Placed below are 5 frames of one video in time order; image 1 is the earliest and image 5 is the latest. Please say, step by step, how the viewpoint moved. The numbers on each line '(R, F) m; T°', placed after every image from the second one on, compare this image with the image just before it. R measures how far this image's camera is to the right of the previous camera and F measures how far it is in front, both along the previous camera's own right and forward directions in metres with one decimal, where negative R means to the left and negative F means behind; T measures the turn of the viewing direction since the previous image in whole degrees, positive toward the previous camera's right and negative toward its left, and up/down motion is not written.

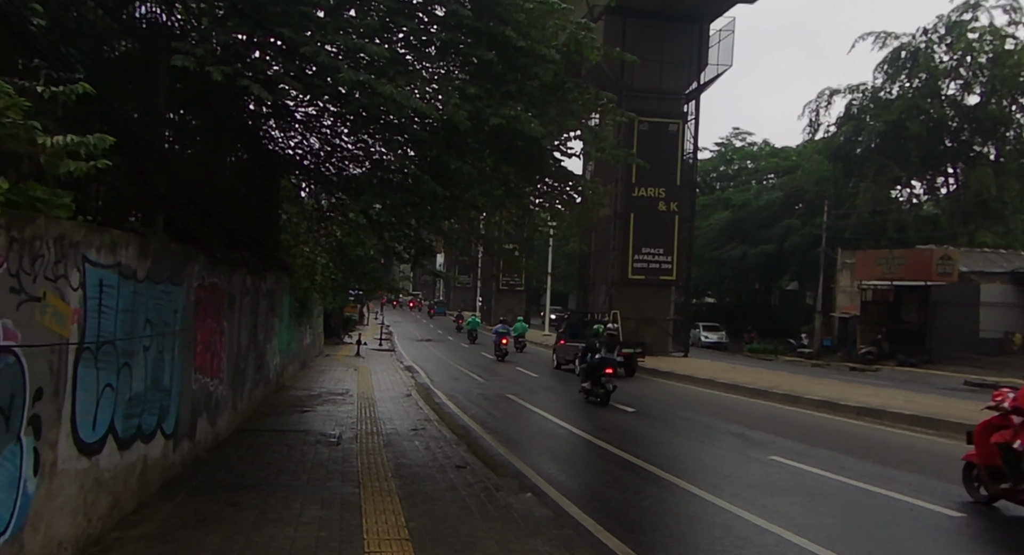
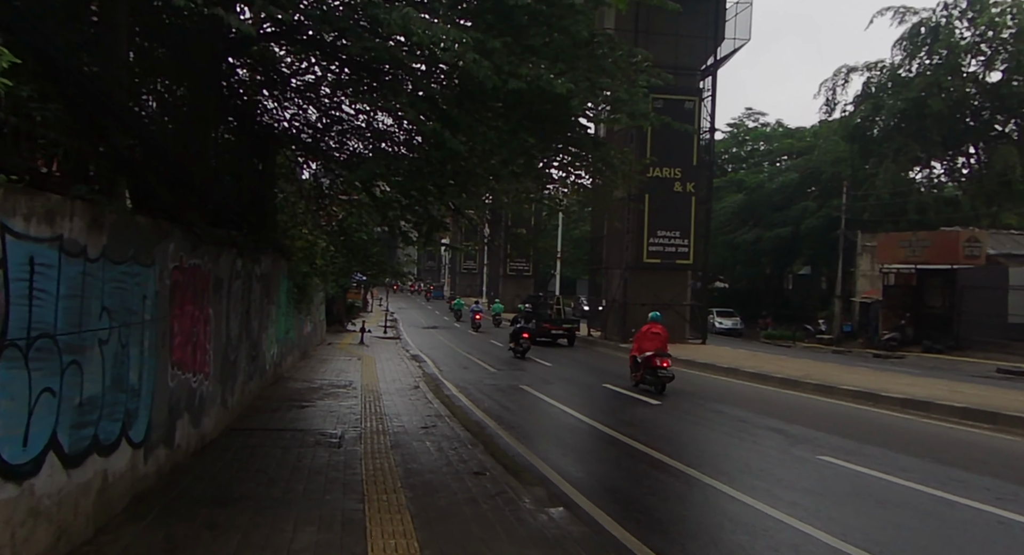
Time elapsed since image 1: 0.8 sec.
(-0.2, +0.9) m; 0°
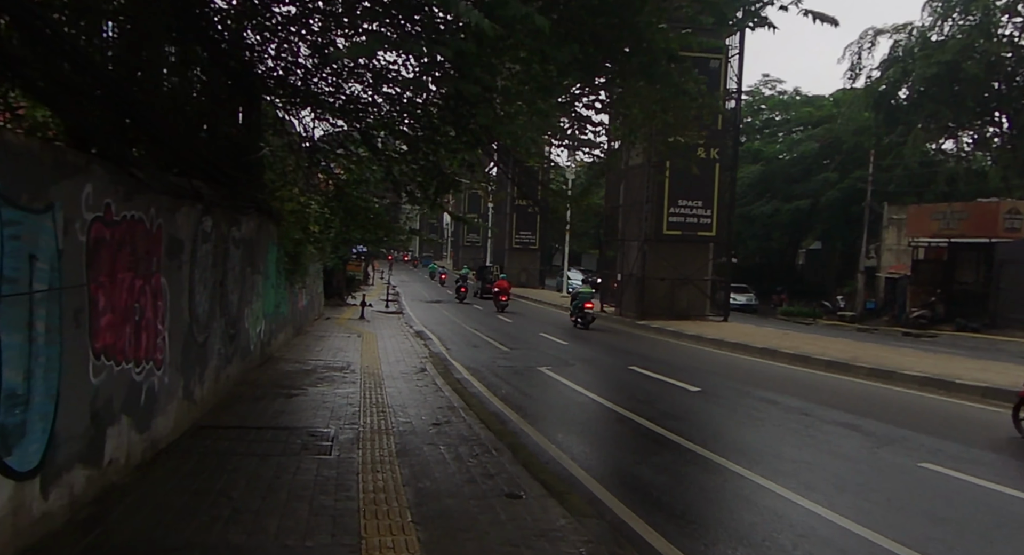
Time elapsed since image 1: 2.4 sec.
(-0.3, +1.6) m; 0°
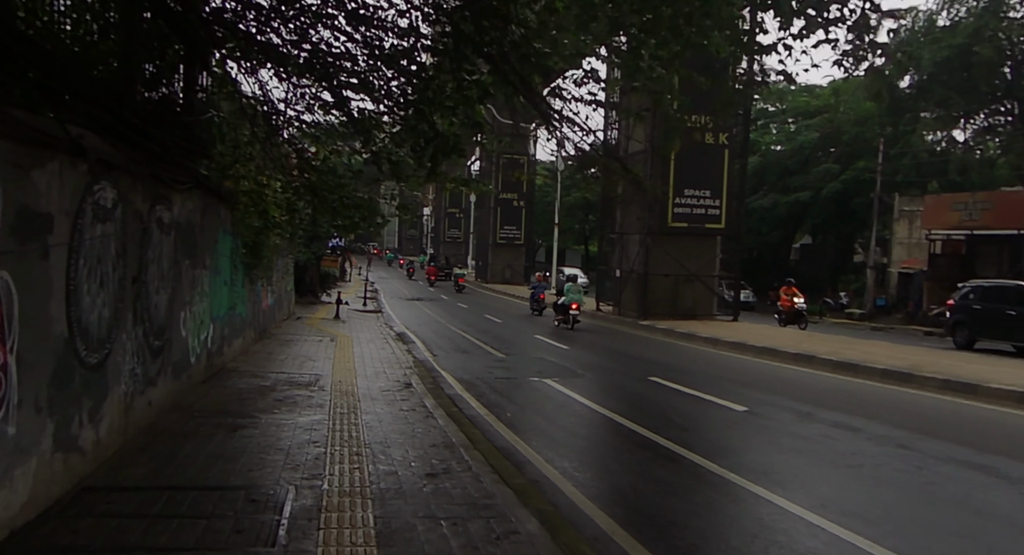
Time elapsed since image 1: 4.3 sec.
(-0.3, +2.0) m; +2°
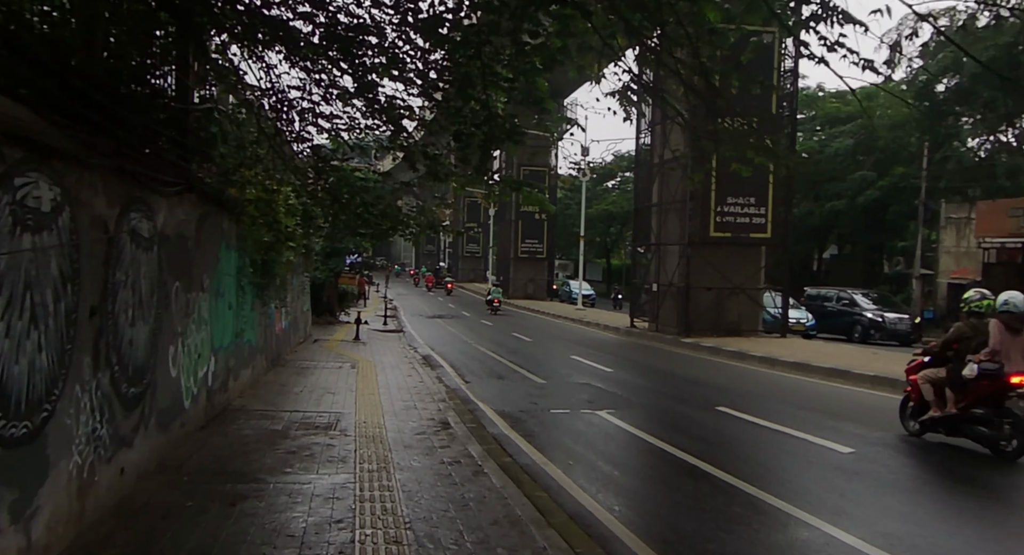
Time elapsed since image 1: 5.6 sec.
(-0.5, +1.5) m; -1°
